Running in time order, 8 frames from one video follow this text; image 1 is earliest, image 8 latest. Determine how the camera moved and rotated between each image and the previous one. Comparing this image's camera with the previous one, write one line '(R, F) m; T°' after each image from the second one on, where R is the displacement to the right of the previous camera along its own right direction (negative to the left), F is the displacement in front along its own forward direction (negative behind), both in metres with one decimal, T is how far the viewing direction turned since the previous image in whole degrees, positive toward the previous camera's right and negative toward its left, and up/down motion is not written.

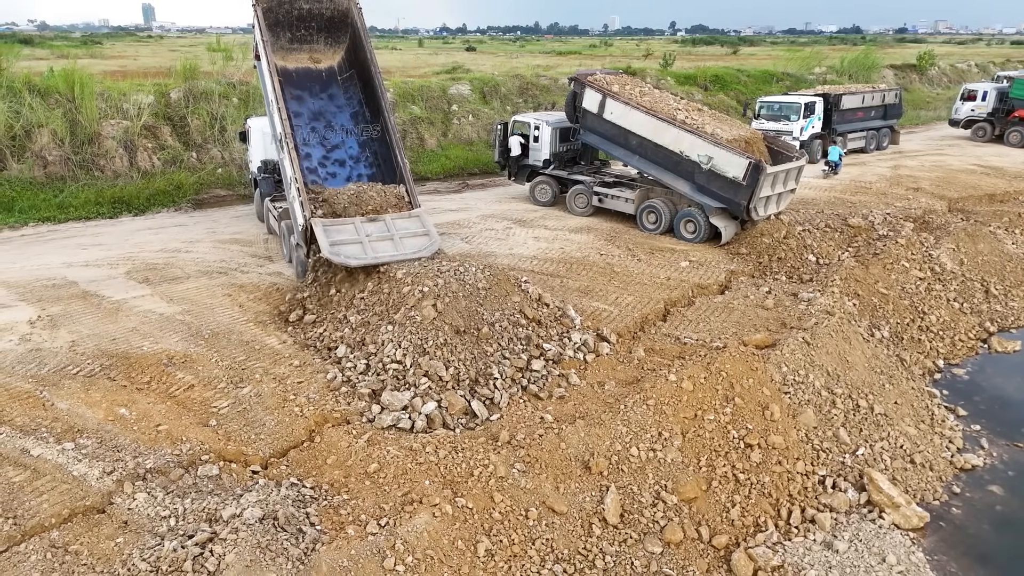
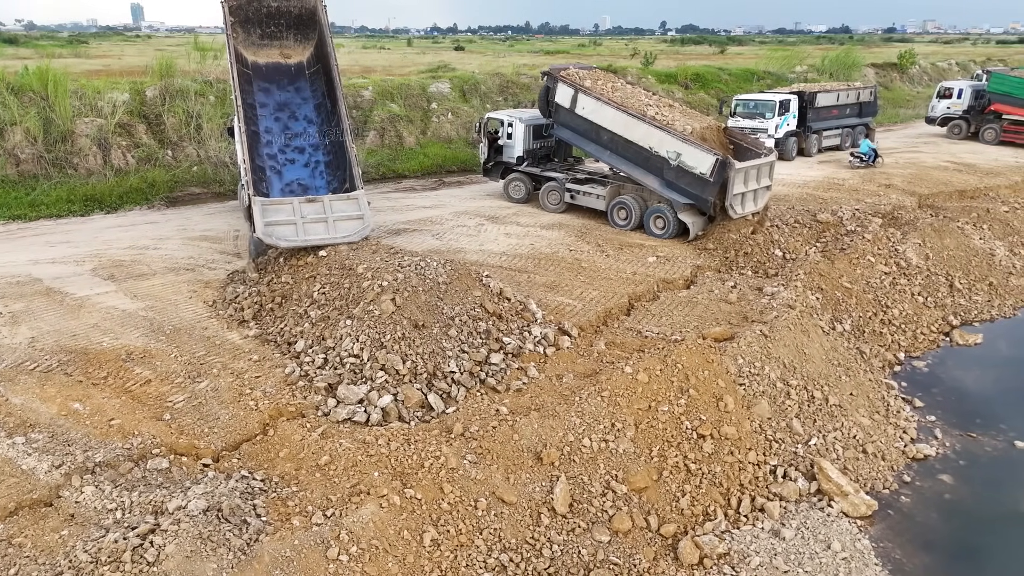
(+0.4, 0.0) m; +1°
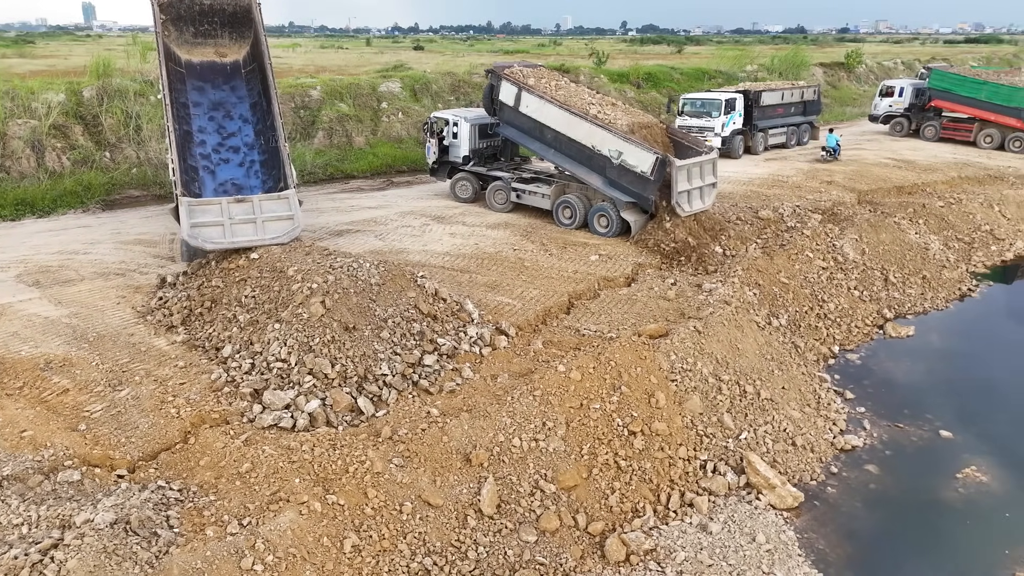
(+0.4, 0.0) m; +3°
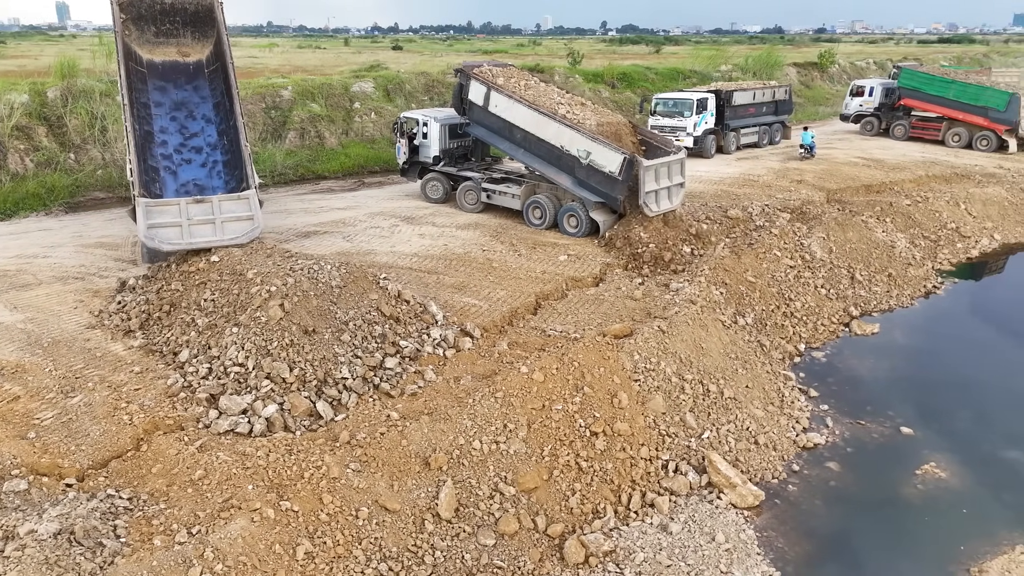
(+0.2, 0.0) m; +1°
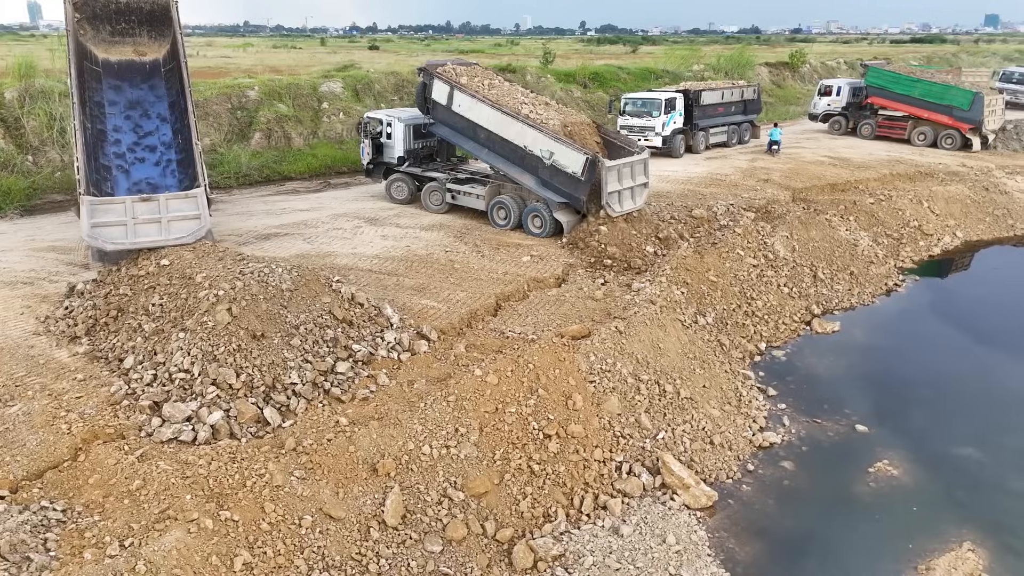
(+0.3, +0.1) m; +1°
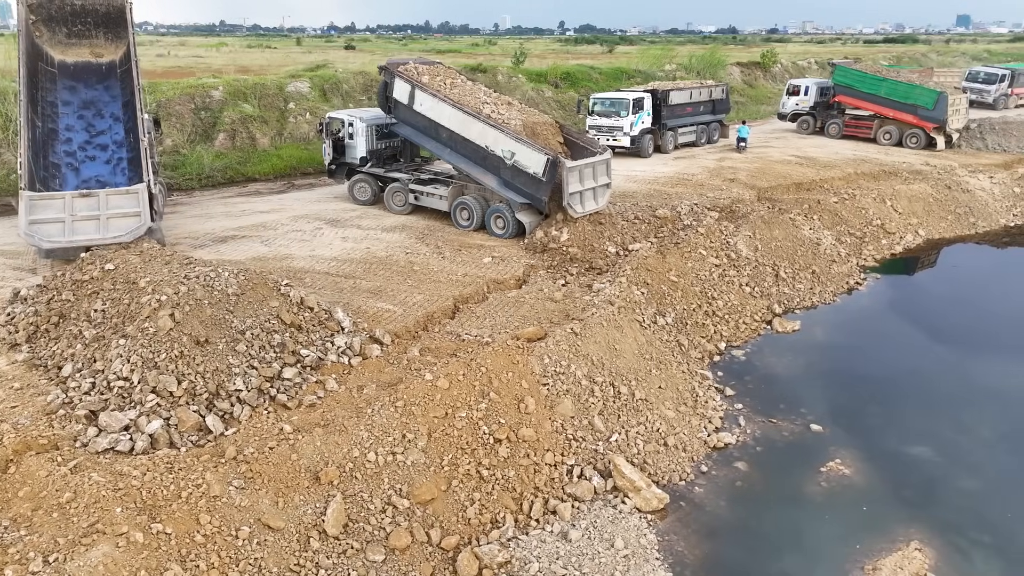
(+0.3, +0.1) m; +1°
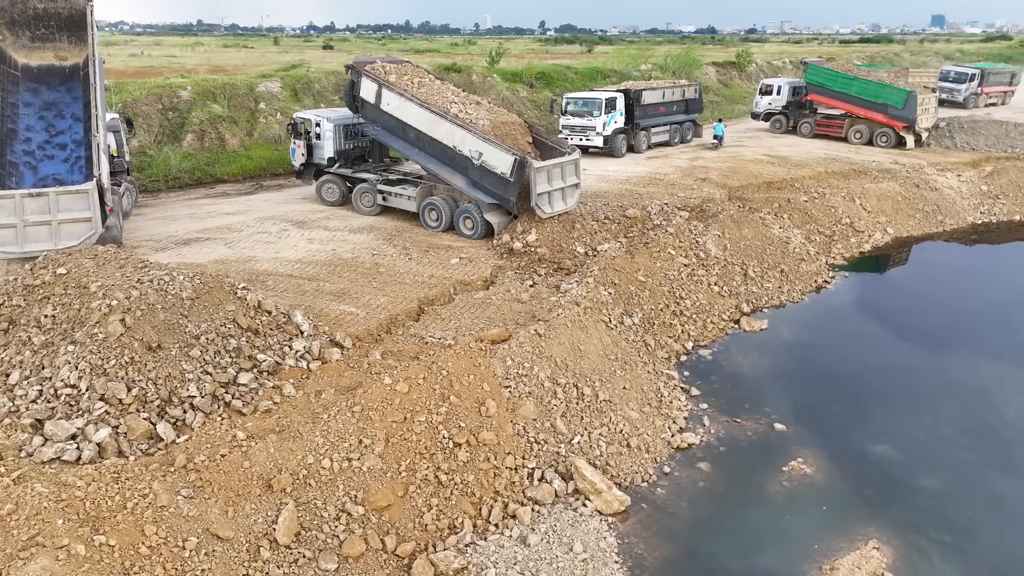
(+0.2, +0.1) m; +1°
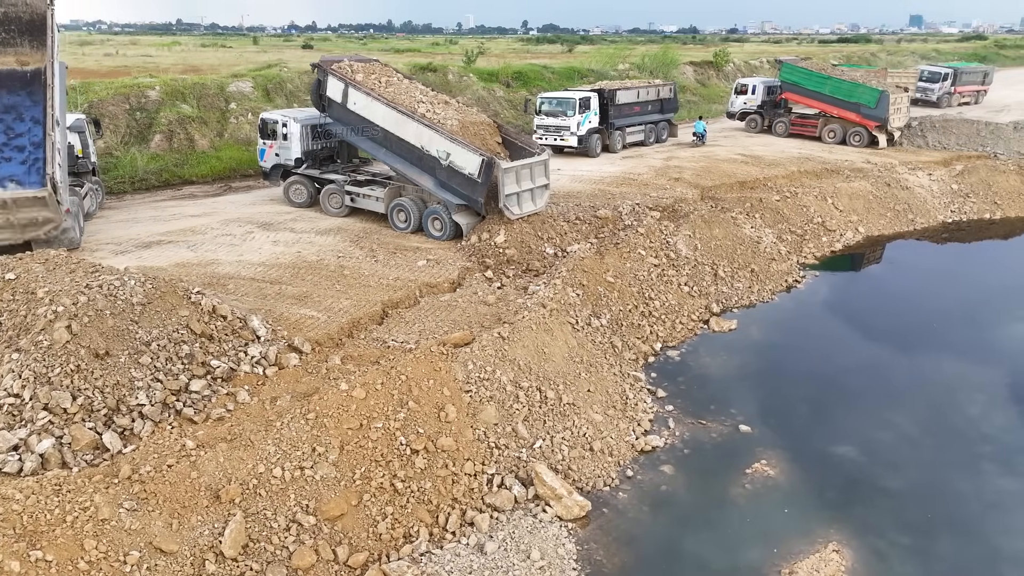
(+0.3, +0.1) m; +1°
